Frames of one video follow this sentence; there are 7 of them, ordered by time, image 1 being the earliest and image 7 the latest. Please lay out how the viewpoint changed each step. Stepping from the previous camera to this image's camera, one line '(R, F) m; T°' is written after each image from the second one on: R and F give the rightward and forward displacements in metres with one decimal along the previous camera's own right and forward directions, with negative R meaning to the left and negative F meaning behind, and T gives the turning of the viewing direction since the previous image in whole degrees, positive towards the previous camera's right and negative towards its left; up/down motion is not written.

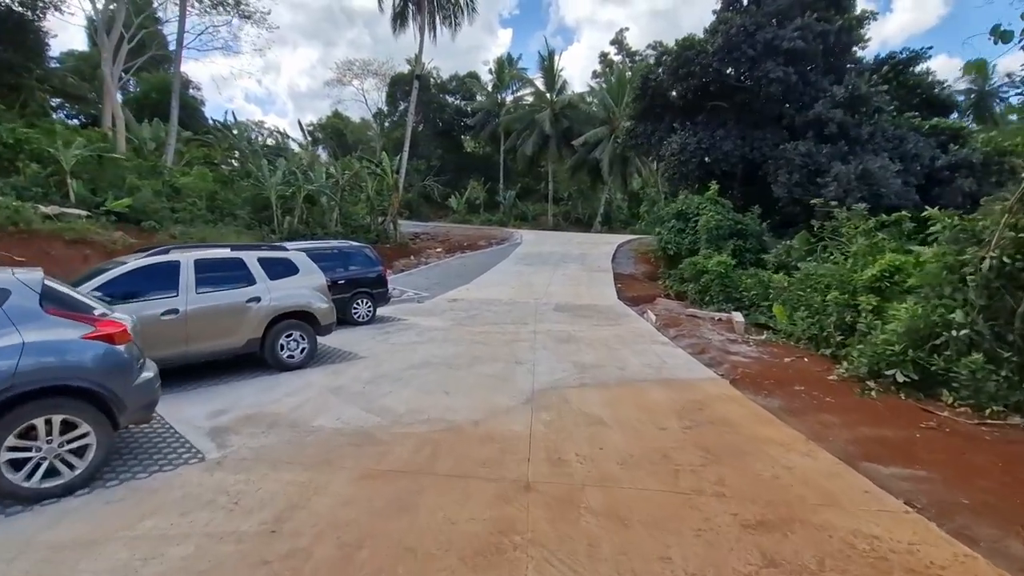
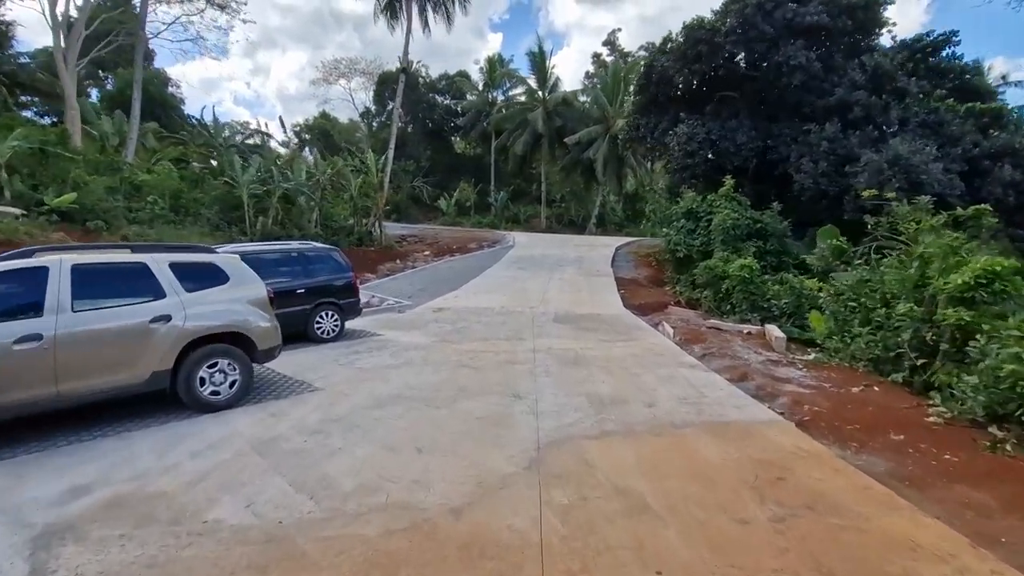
(0.0, +1.4) m; +1°
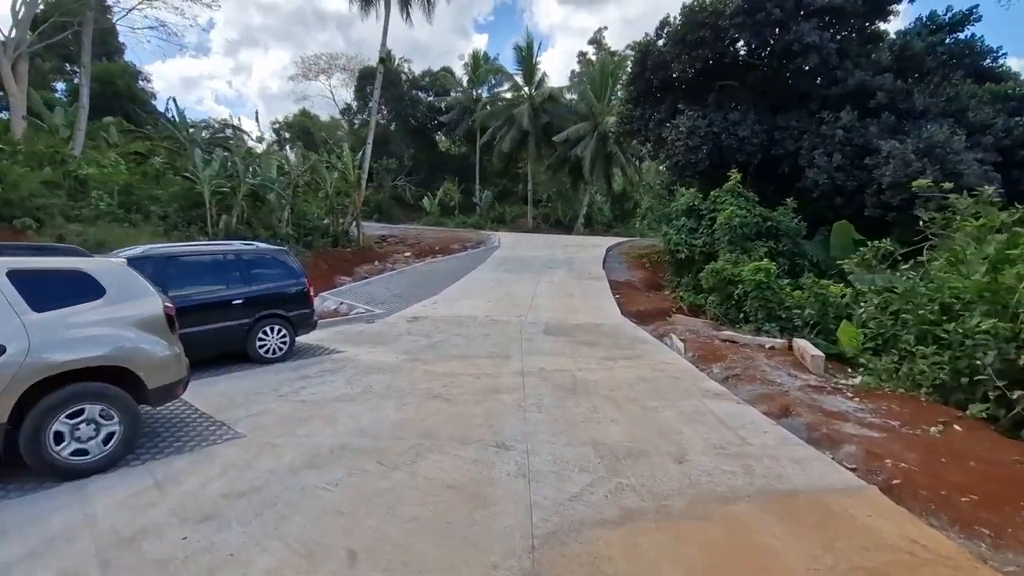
(0.0, +1.2) m; +2°
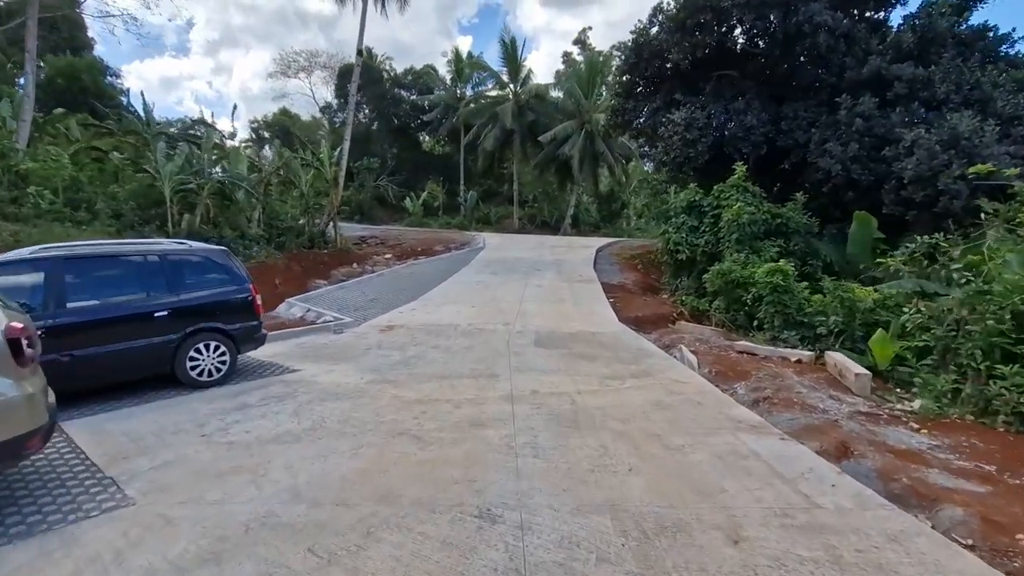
(0.0, +1.0) m; +2°
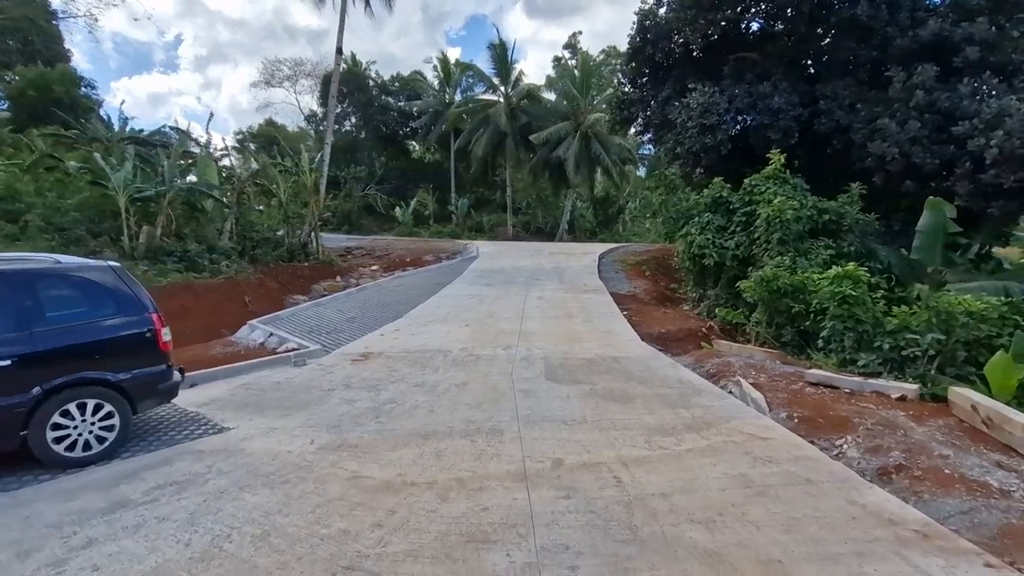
(-0.1, +1.5) m; +1°
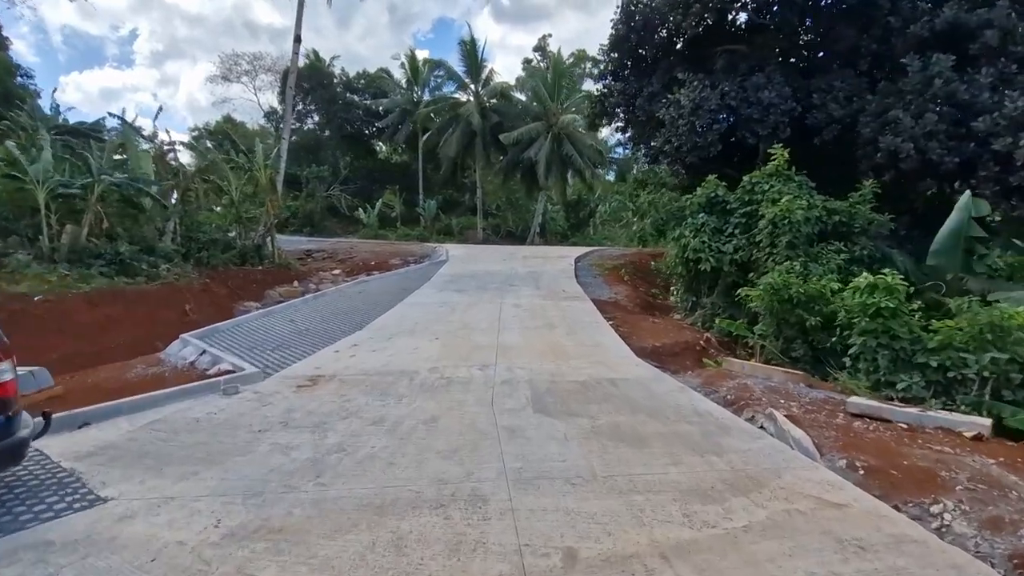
(-0.1, +1.1) m; +3°
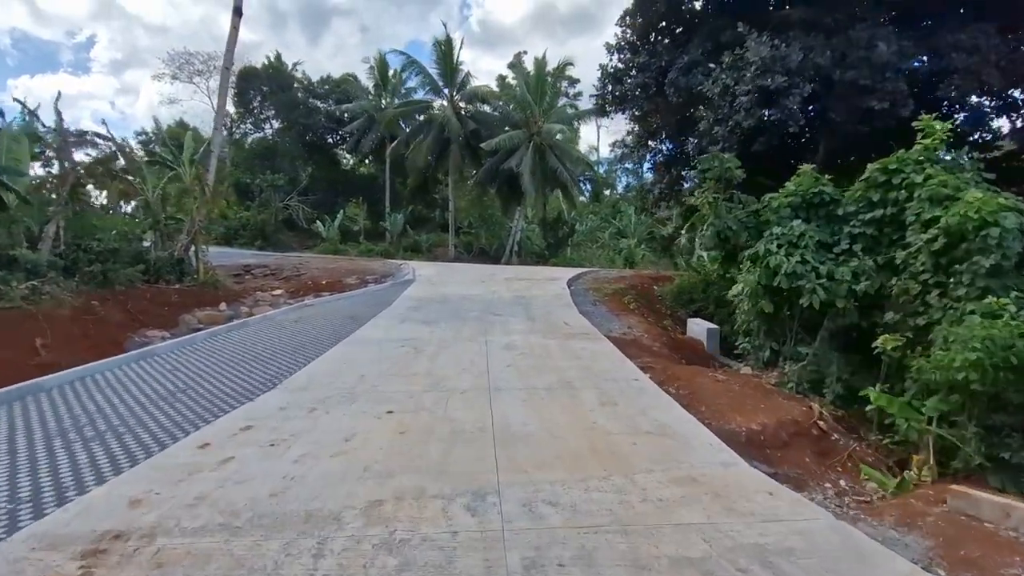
(-0.3, +3.1) m; +4°
